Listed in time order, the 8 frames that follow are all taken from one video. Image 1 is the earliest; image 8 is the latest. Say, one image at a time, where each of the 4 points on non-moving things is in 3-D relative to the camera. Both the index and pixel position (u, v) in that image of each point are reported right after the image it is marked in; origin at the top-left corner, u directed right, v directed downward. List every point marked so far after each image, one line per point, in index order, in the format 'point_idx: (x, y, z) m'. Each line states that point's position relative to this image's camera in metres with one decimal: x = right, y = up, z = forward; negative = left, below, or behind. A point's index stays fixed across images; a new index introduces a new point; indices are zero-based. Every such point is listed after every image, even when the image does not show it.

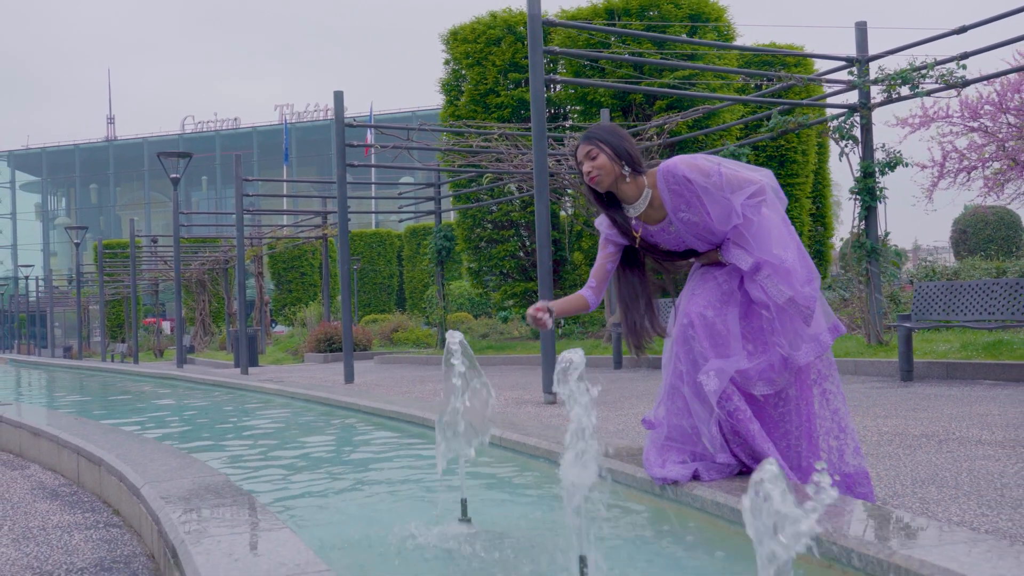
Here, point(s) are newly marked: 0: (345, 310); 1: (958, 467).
0: (-2.9, -0.4, +16.3) m
1: (+2.6, -1.0, +5.4) m
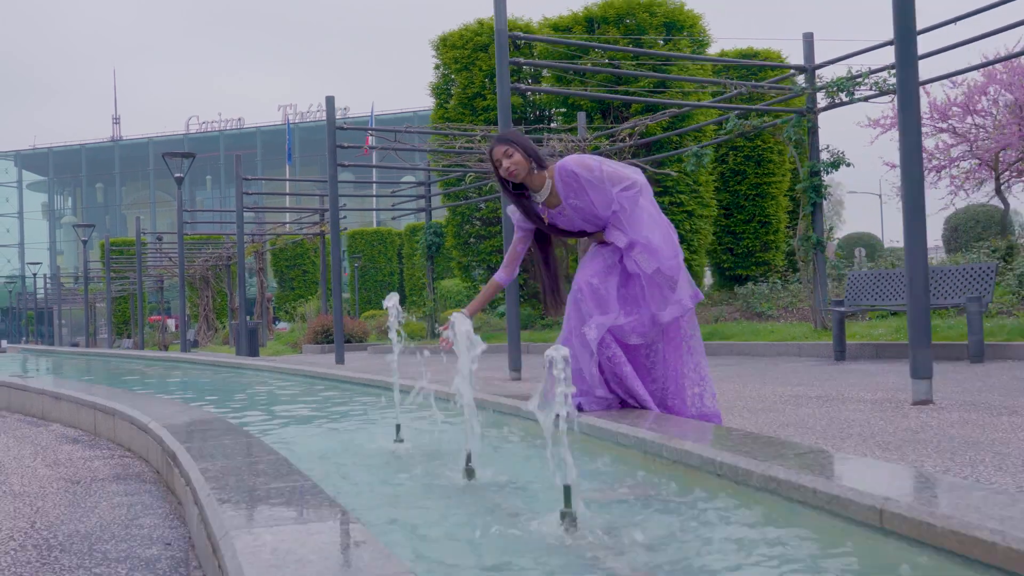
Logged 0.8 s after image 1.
0: (-3.2, -0.3, +17.4) m
1: (+2.2, -0.9, +6.5) m
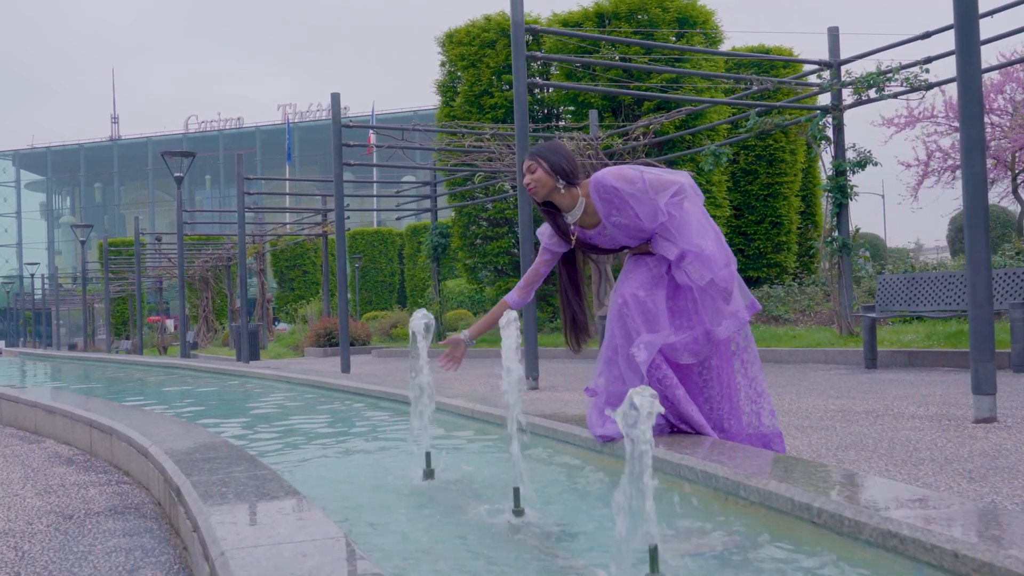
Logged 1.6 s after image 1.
0: (-3.1, -0.3, +16.9) m
1: (+2.4, -0.9, +6.0) m
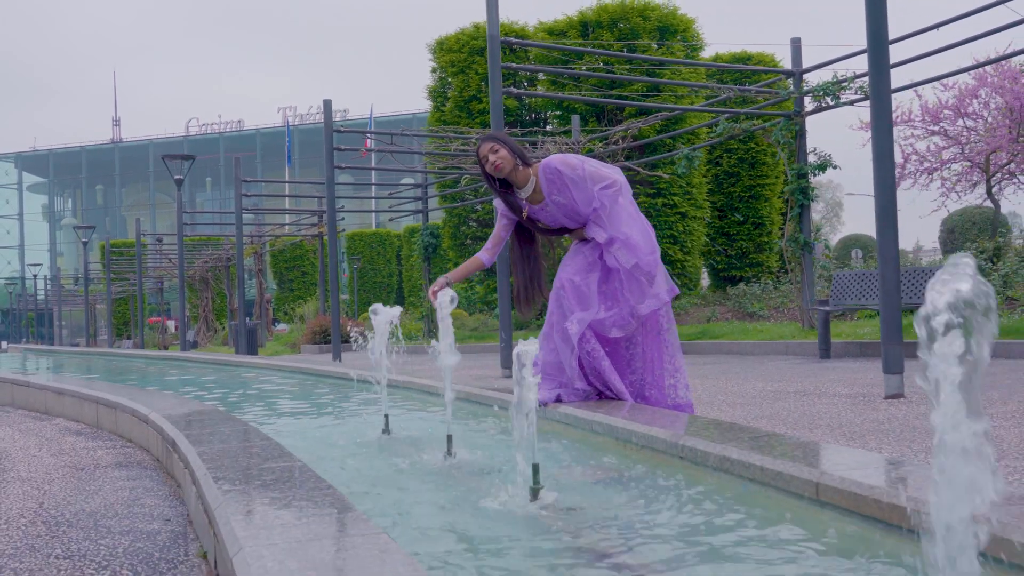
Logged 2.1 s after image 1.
0: (-3.4, -0.3, +17.7) m
1: (+2.1, -0.9, +6.8) m
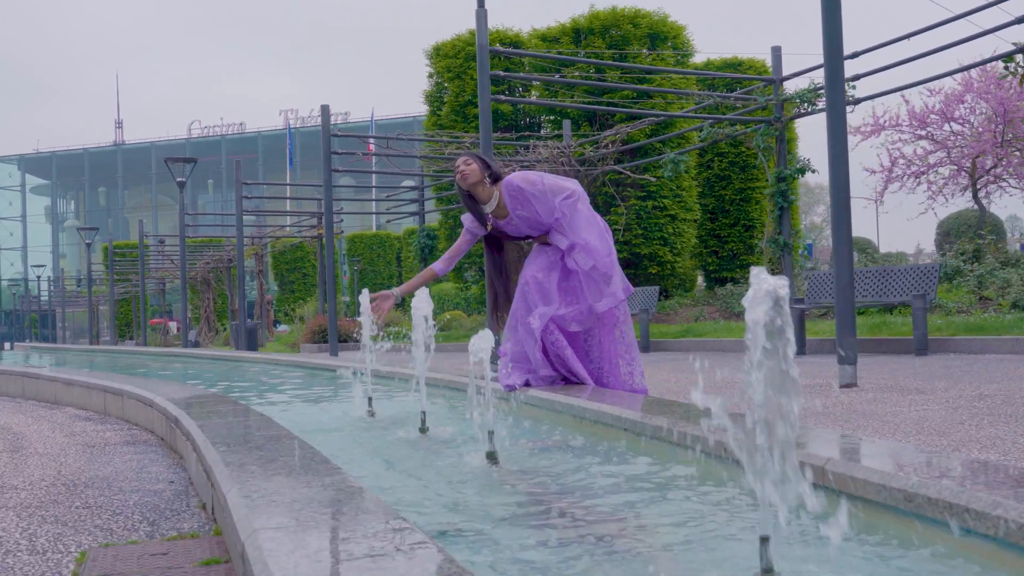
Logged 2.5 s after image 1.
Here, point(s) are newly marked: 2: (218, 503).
0: (-3.5, -0.3, +18.2) m
1: (+1.9, -0.8, +7.3) m
2: (-1.0, -0.7, +3.3) m
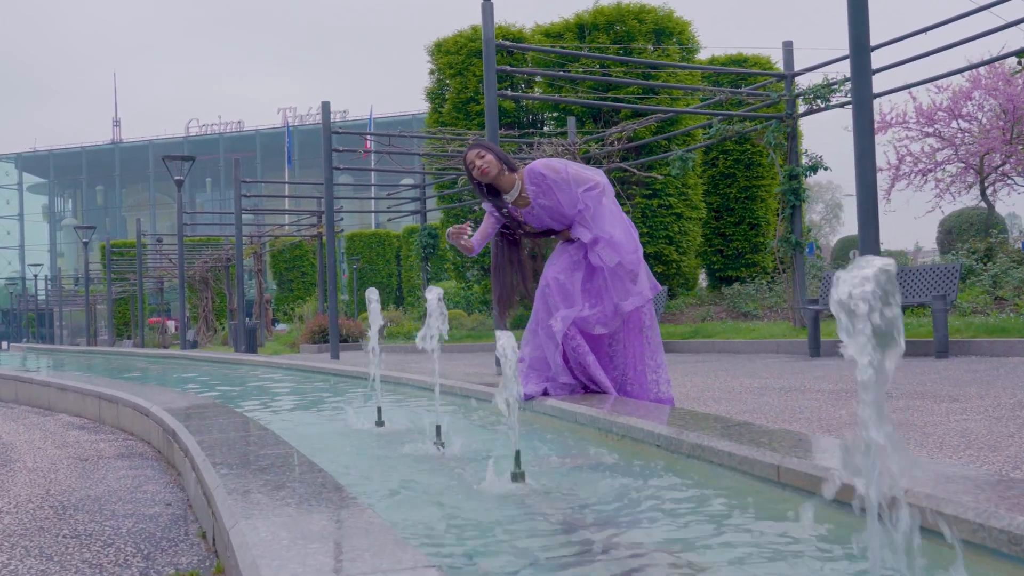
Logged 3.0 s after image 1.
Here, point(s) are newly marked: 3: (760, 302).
0: (-3.4, -0.3, +17.9) m
1: (+2.0, -0.9, +7.0) m
2: (-0.9, -0.8, +2.9) m
3: (+5.0, -0.3, +19.0) m
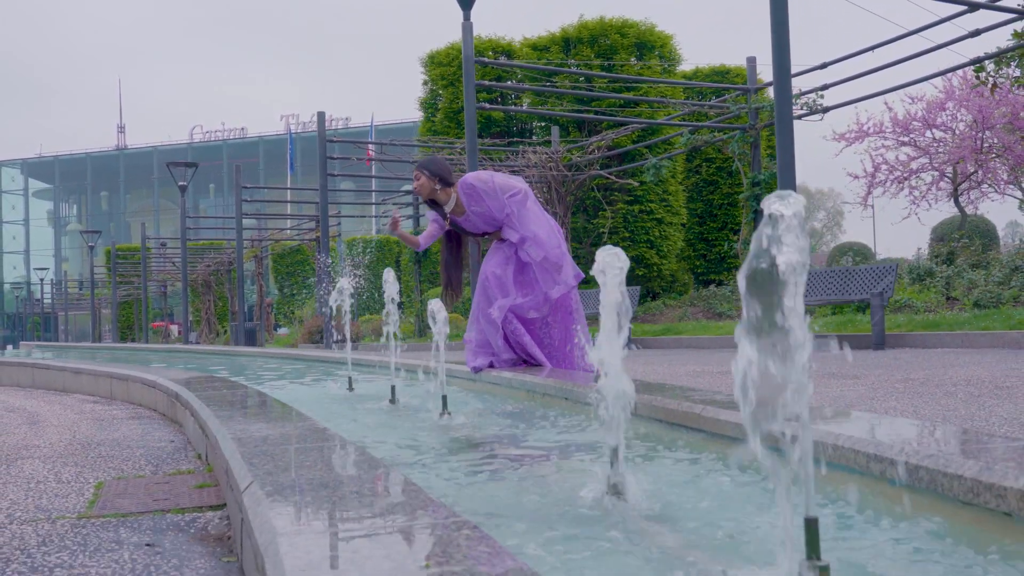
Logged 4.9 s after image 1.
0: (-3.7, -0.3, +18.9) m
1: (+1.7, -0.8, +8.0) m
2: (-1.3, -0.7, +3.9) m
3: (+4.7, -0.3, +19.9) m
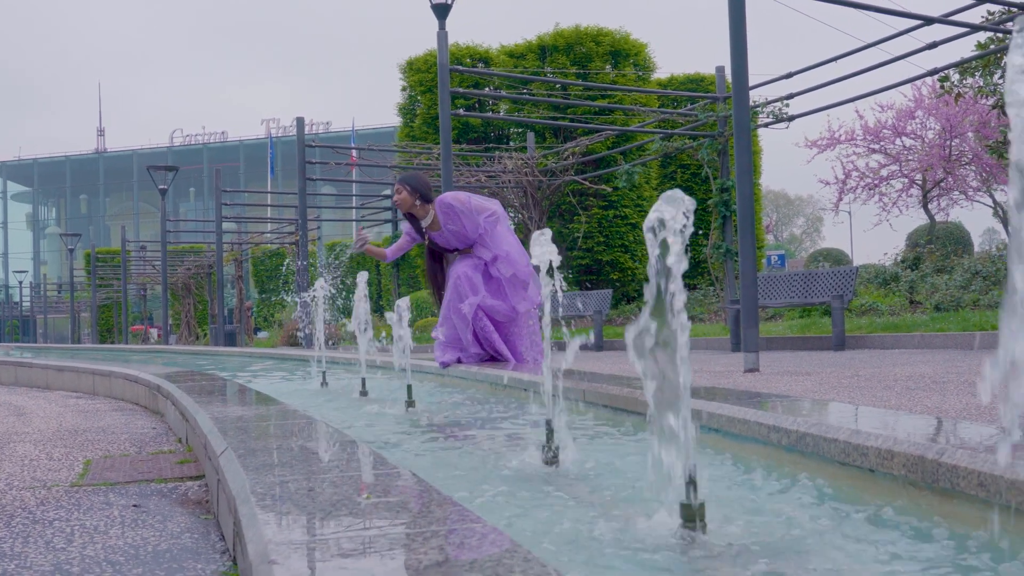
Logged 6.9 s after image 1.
0: (-4.2, -0.3, +19.2) m
1: (+1.4, -0.8, +8.4) m
2: (-1.5, -0.6, +4.3) m
3: (+4.2, -0.4, +20.4) m
